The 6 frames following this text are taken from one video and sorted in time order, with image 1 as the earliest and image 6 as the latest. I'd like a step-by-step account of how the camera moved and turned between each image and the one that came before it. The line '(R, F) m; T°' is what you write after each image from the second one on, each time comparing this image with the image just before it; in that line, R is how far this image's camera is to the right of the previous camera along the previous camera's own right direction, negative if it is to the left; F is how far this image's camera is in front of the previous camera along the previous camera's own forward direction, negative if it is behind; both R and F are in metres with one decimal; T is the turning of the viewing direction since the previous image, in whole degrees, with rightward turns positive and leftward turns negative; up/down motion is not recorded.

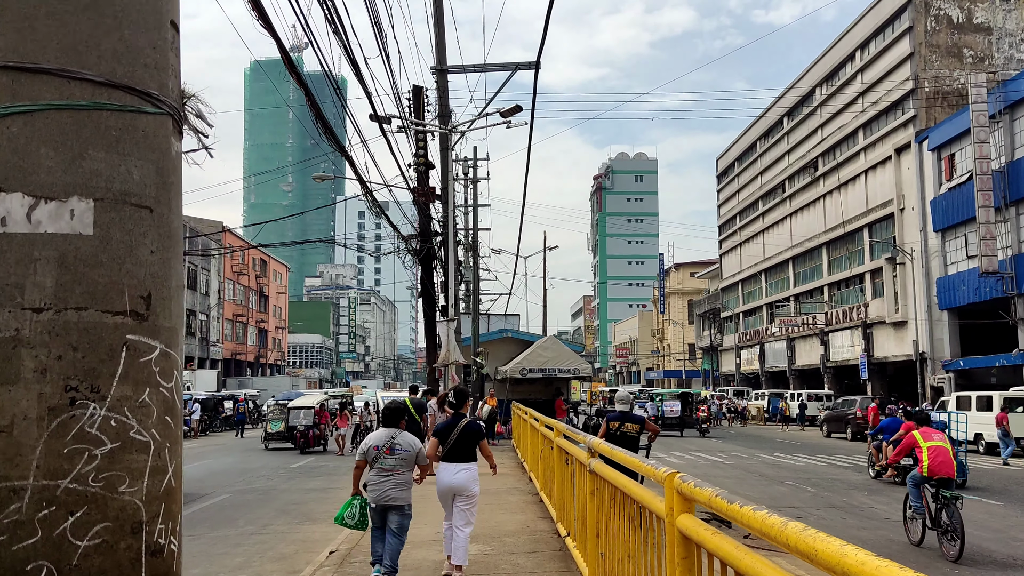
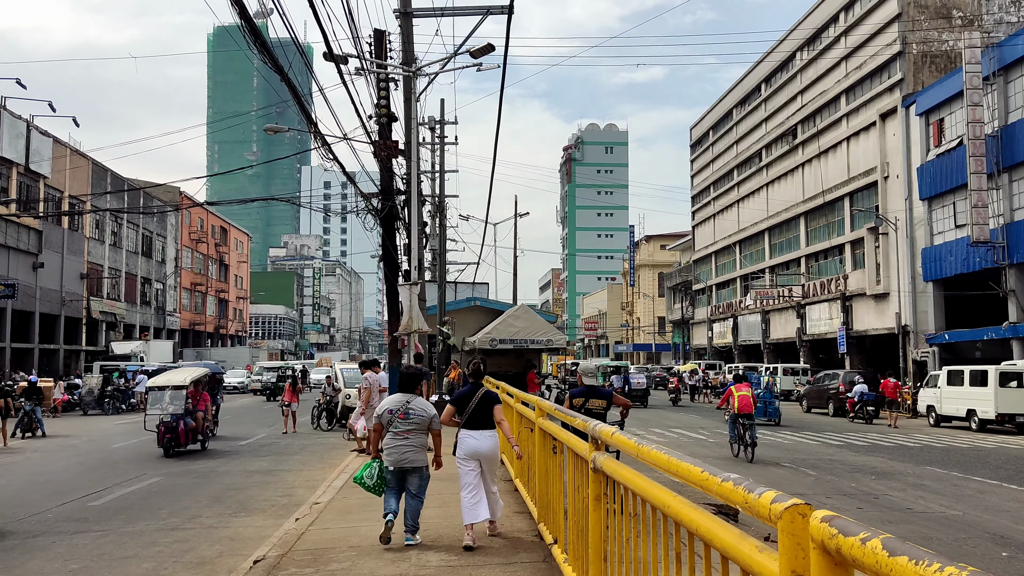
(0.0, +1.7) m; +2°
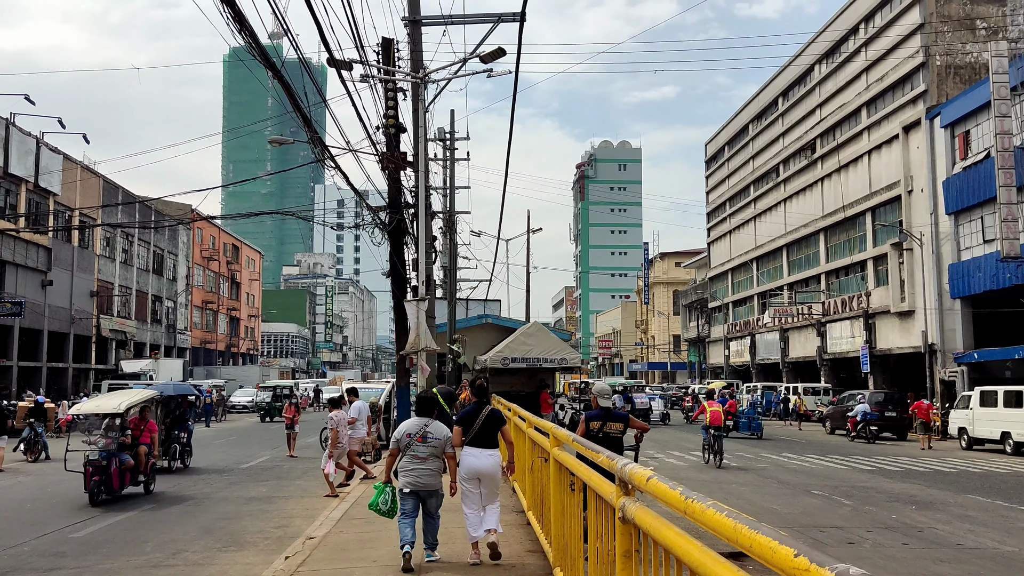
(0.0, +0.8) m; -1°
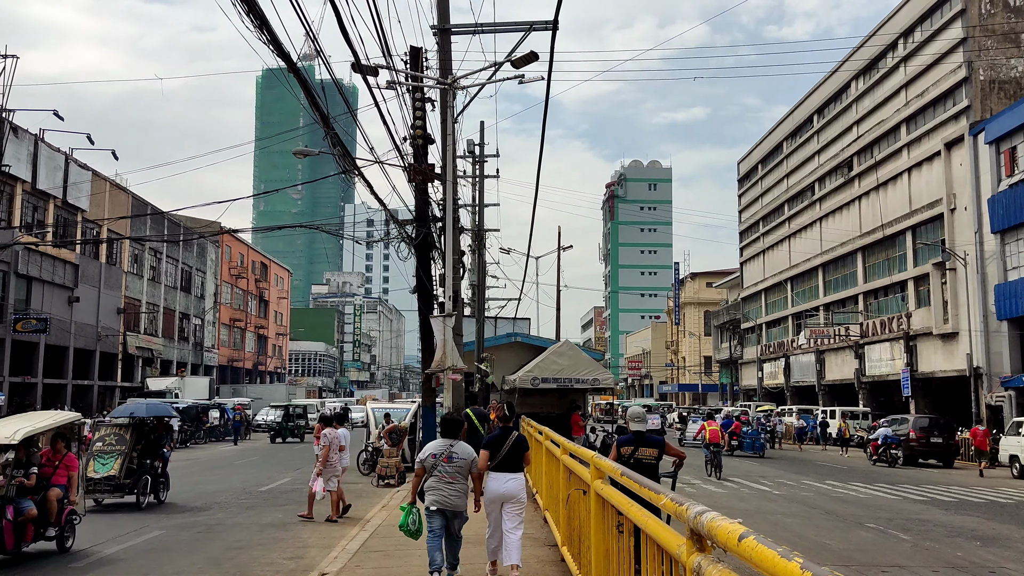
(0.0, +0.7) m; -2°
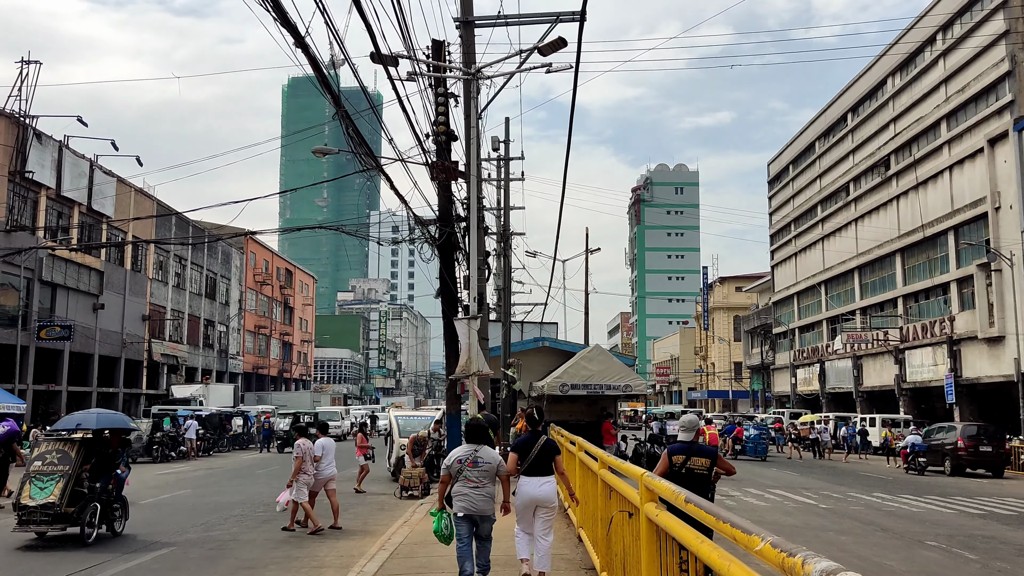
(0.0, +0.9) m; -2°
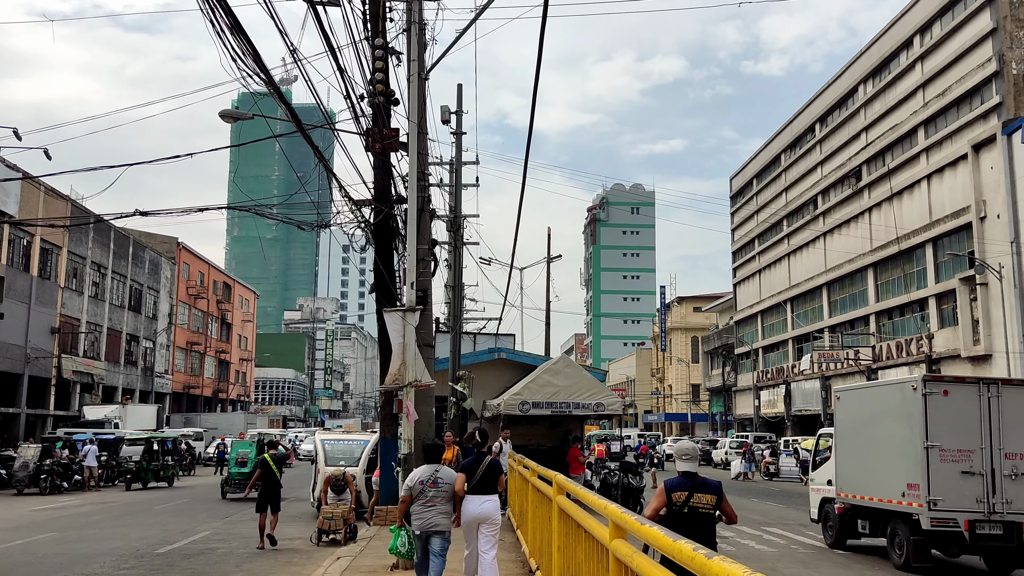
(0.0, +3.2) m; +3°
